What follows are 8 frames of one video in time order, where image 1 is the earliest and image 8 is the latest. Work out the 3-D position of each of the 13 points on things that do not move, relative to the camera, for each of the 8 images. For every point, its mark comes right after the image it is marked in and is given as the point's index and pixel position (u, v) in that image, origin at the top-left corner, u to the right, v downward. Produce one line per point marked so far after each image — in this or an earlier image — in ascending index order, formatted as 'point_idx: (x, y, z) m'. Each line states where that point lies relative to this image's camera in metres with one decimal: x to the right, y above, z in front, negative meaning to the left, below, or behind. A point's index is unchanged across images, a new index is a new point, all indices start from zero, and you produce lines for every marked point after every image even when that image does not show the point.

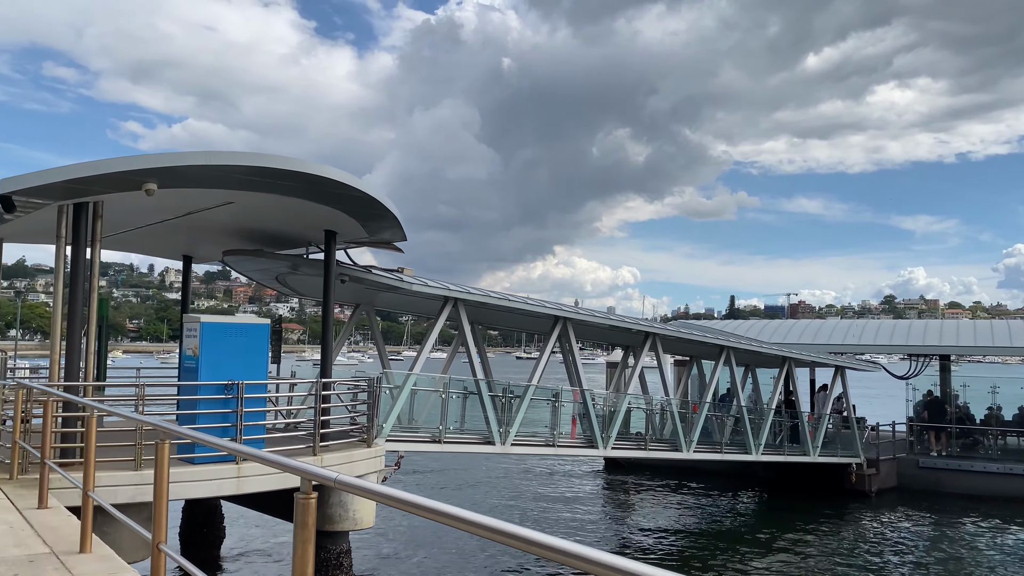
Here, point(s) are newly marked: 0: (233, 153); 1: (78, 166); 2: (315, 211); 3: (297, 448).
0: (-3.2, +1.6, +9.7) m
1: (-4.8, +1.4, +9.5) m
2: (-2.7, +1.1, +11.6) m
3: (-2.9, -2.2, +11.5) m
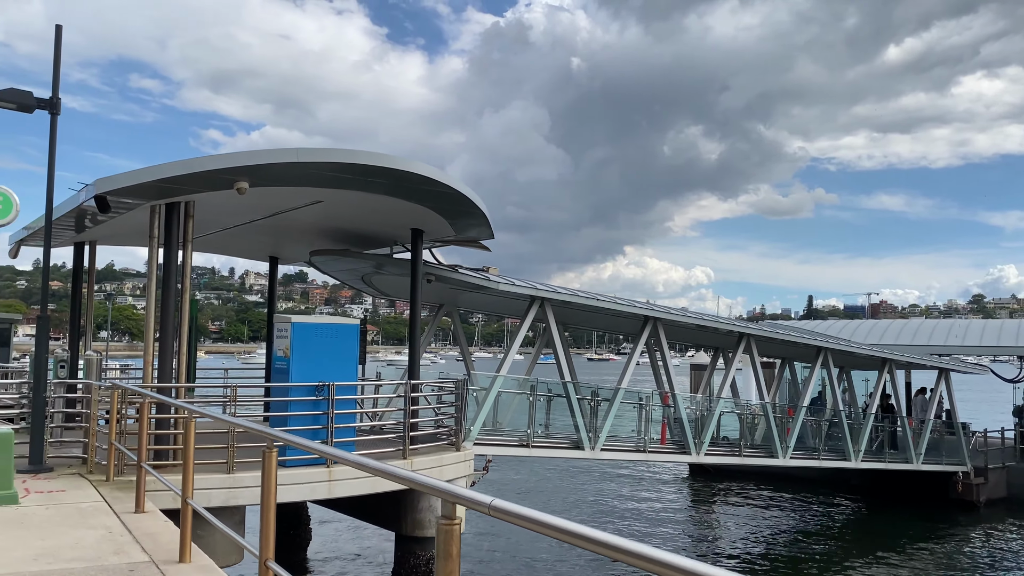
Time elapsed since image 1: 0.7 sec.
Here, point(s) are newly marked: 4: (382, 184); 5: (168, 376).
0: (-2.1, +1.6, +9.5) m
1: (-3.8, +1.4, +9.4) m
2: (-1.4, +1.1, +11.3) m
3: (-1.7, -2.2, +11.2) m
4: (-1.6, +1.3, +10.3) m
5: (-4.2, -1.1, +10.4) m
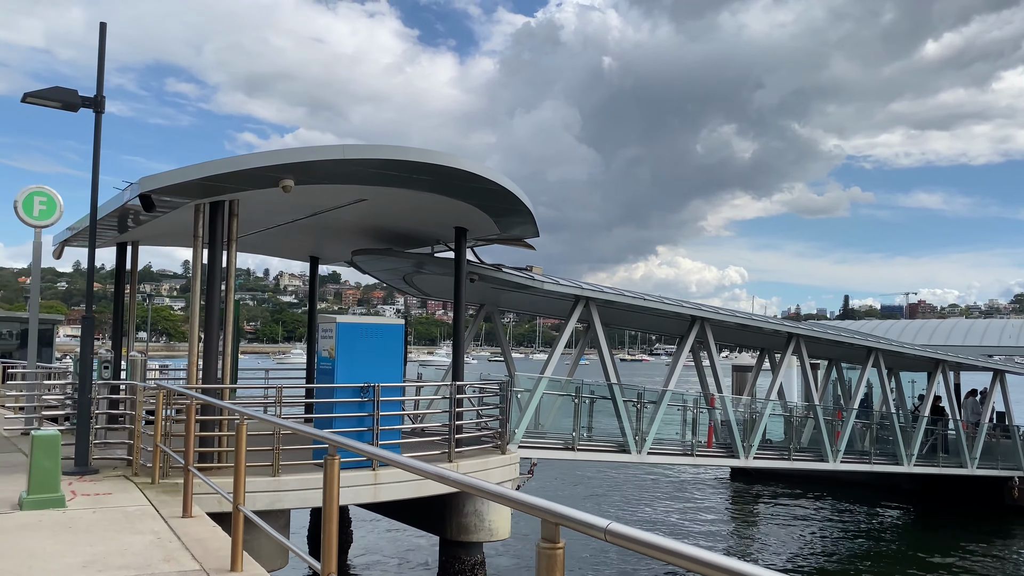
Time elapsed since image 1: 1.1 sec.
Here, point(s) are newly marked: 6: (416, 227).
0: (-1.6, +1.6, +9.3) m
1: (-3.2, +1.4, +9.2) m
2: (-0.8, +1.1, +11.1) m
3: (-1.0, -2.2, +11.0) m
4: (-1.0, +1.3, +10.1) m
5: (-3.6, -1.1, +10.3) m
6: (-1.4, +0.9, +12.5) m
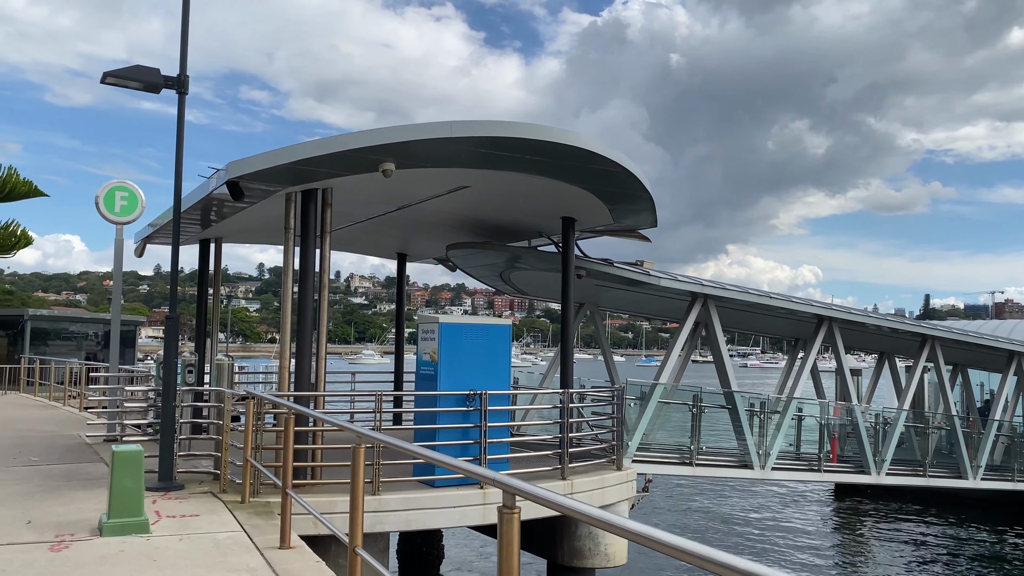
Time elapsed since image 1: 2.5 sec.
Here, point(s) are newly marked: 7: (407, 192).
0: (-0.3, +1.6, +8.2) m
1: (-2.0, +1.4, +8.2) m
2: (+0.6, +1.1, +9.9) m
3: (+0.4, -2.1, +9.9) m
4: (+0.3, +1.3, +8.9) m
5: (-2.3, -1.1, +9.3) m
6: (+0.1, +0.9, +11.3) m
7: (-1.2, +1.1, +10.0) m
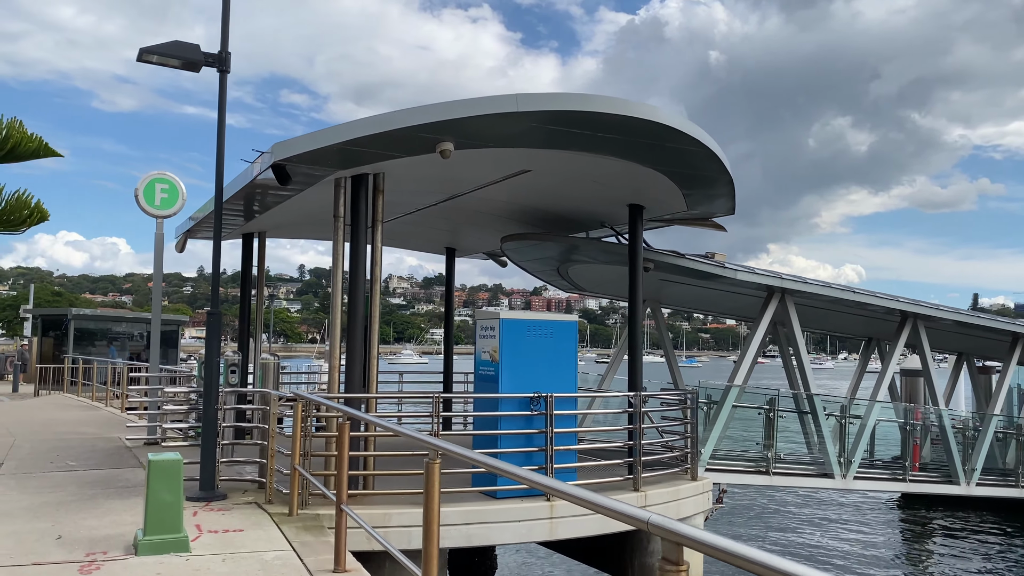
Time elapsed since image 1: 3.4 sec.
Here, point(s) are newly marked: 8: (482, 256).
0: (+0.3, +1.7, +7.4) m
1: (-1.3, +1.5, +7.5) m
2: (+1.3, +1.2, +9.0) m
3: (+1.1, -2.0, +9.0) m
4: (+1.0, +1.4, +8.1) m
5: (-1.6, -1.0, +8.6) m
6: (+0.9, +1.0, +10.5) m
7: (-0.5, +1.2, +9.3) m
8: (-0.5, +0.6, +15.5) m
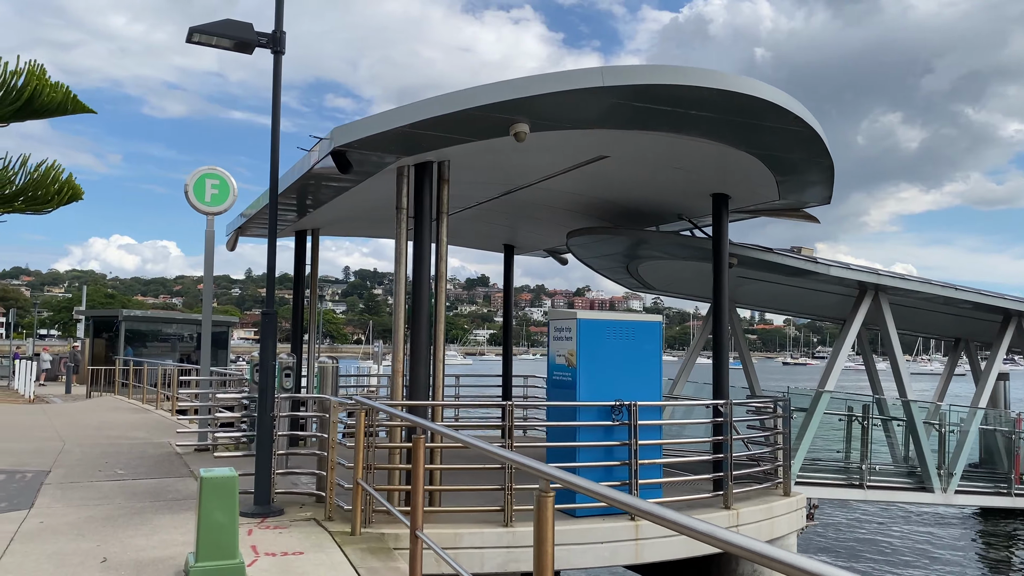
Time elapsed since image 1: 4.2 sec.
0: (+0.9, +1.7, +6.6) m
1: (-0.7, +1.5, +6.8) m
2: (+2.0, +1.2, +8.2) m
3: (+1.8, -2.0, +8.2) m
4: (+1.7, +1.4, +7.3) m
5: (-0.8, -1.0, +7.9) m
6: (+1.7, +1.0, +9.7) m
7: (+0.2, +1.2, +8.5) m
8: (+0.5, +0.6, +14.8) m
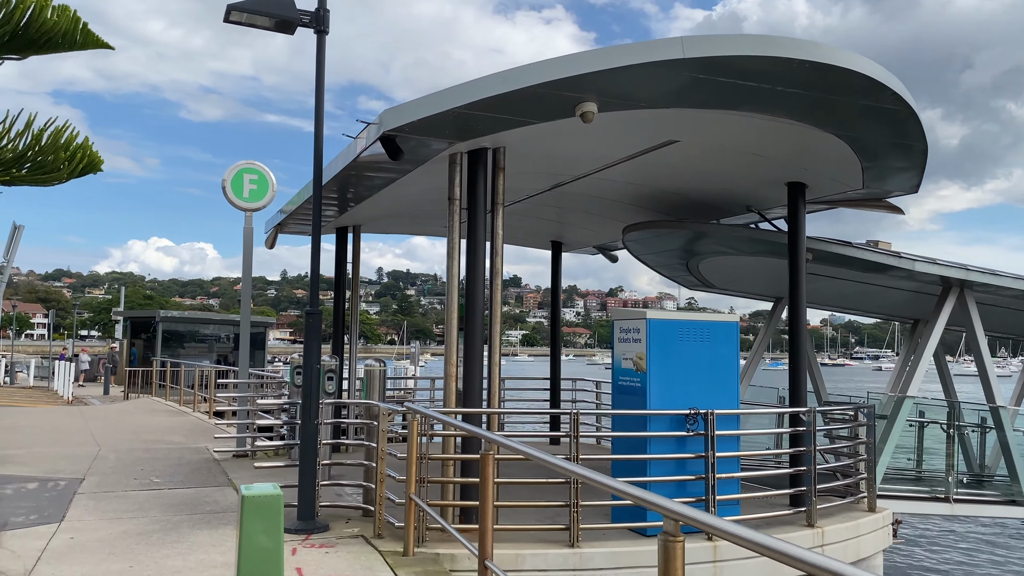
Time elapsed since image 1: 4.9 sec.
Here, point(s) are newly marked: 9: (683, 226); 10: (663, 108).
0: (+1.4, +1.7, +5.9) m
1: (-0.2, +1.5, +6.2) m
2: (+2.5, +1.3, +7.5) m
3: (+2.4, -2.0, +7.5) m
4: (+2.2, +1.5, +6.6) m
5: (-0.3, -0.9, +7.3) m
6: (+2.3, +1.1, +9.0) m
7: (+0.8, +1.3, +7.9) m
8: (+1.3, +0.6, +14.1) m
9: (+2.0, +0.7, +9.8) m
10: (+1.2, +1.4, +6.6) m
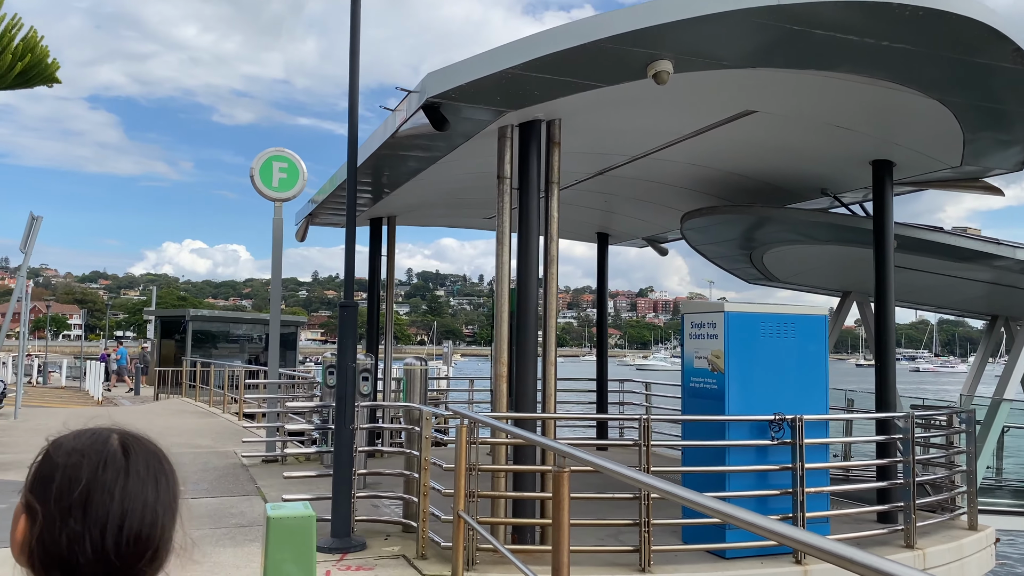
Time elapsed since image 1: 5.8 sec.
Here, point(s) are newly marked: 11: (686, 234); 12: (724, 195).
0: (+1.8, +1.8, +5.1) m
1: (+0.2, +1.6, +5.4) m
2: (+3.0, +1.3, +6.6) m
3: (+2.8, -1.9, +6.6) m
4: (+2.6, +1.5, +5.7) m
5: (+0.1, -0.9, +6.5) m
6: (+2.8, +1.1, +8.1) m
7: (+1.2, +1.3, +7.0) m
8: (+2.0, +0.7, +13.3) m
9: (+2.5, +0.8, +8.9) m
10: (+1.6, +1.5, +5.7) m
11: (+2.1, +0.7, +10.5) m
12: (+2.4, +1.1, +9.7) m
